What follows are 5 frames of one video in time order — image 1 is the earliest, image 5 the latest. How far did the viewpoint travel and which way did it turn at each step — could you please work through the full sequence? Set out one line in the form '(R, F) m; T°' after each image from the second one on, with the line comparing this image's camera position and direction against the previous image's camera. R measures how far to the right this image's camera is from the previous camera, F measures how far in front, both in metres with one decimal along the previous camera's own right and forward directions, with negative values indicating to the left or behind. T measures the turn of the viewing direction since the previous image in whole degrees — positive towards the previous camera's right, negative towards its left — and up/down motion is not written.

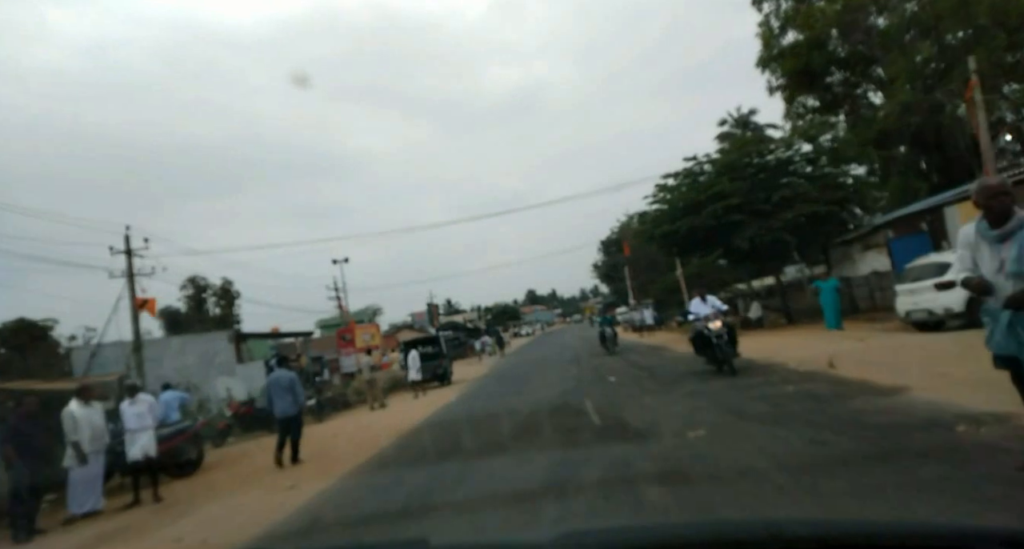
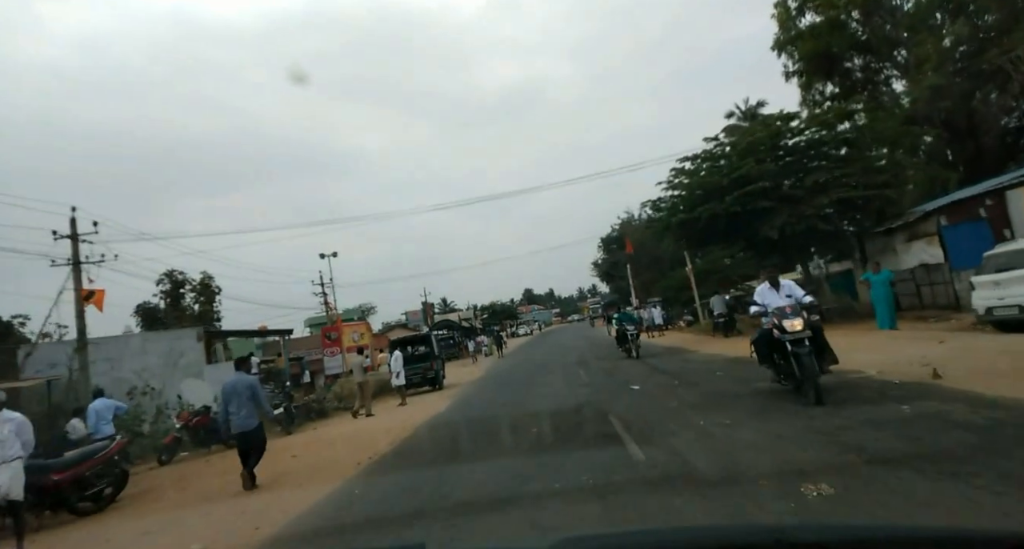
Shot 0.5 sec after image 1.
(-0.1, +1.4) m; 0°
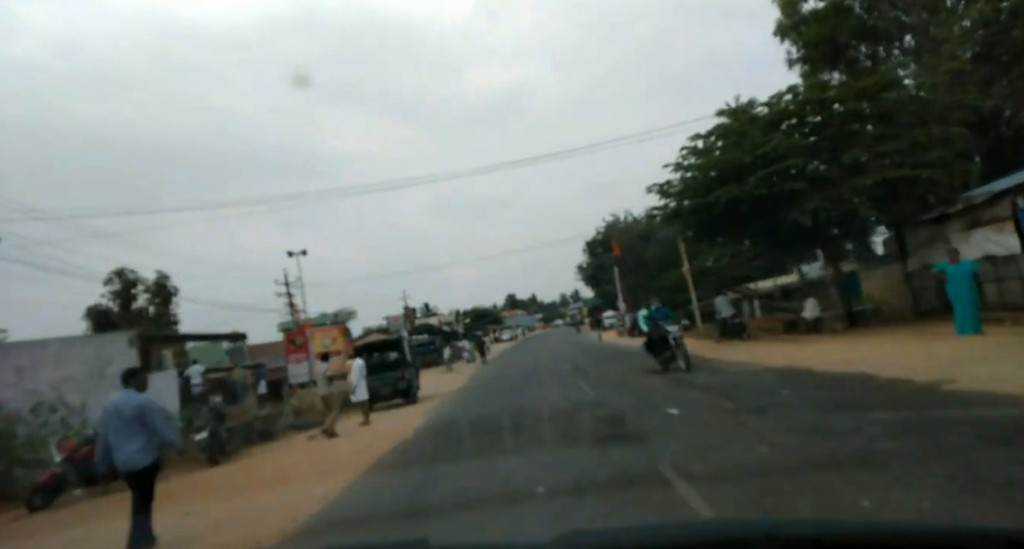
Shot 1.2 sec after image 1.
(-0.1, +2.0) m; +2°
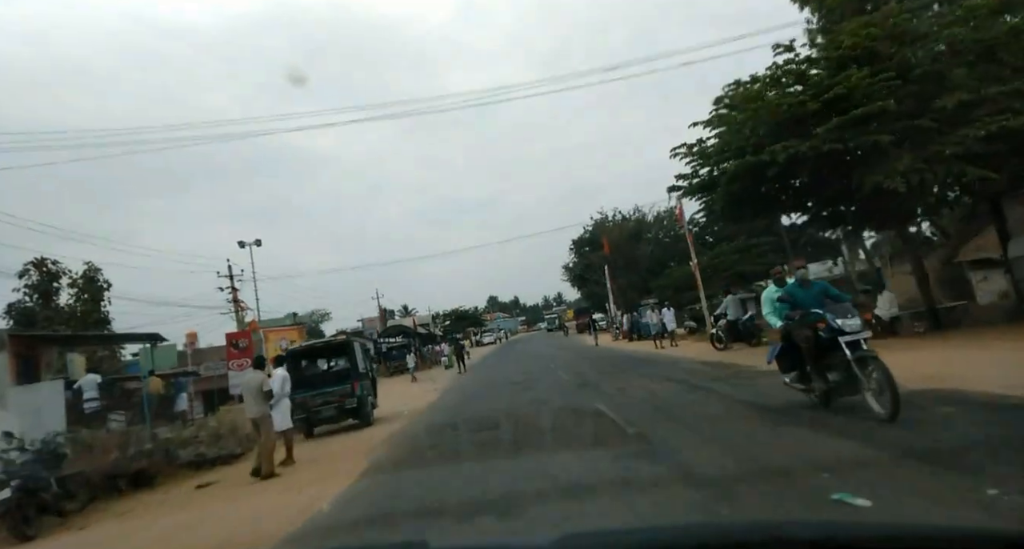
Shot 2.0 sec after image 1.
(-0.1, +2.7) m; +2°
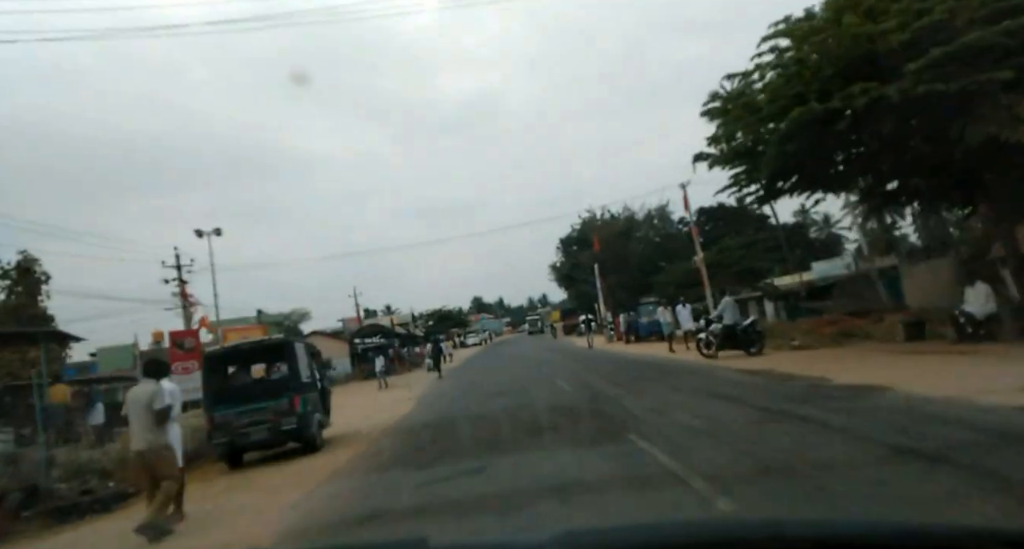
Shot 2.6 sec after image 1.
(-0.1, +2.0) m; +1°
